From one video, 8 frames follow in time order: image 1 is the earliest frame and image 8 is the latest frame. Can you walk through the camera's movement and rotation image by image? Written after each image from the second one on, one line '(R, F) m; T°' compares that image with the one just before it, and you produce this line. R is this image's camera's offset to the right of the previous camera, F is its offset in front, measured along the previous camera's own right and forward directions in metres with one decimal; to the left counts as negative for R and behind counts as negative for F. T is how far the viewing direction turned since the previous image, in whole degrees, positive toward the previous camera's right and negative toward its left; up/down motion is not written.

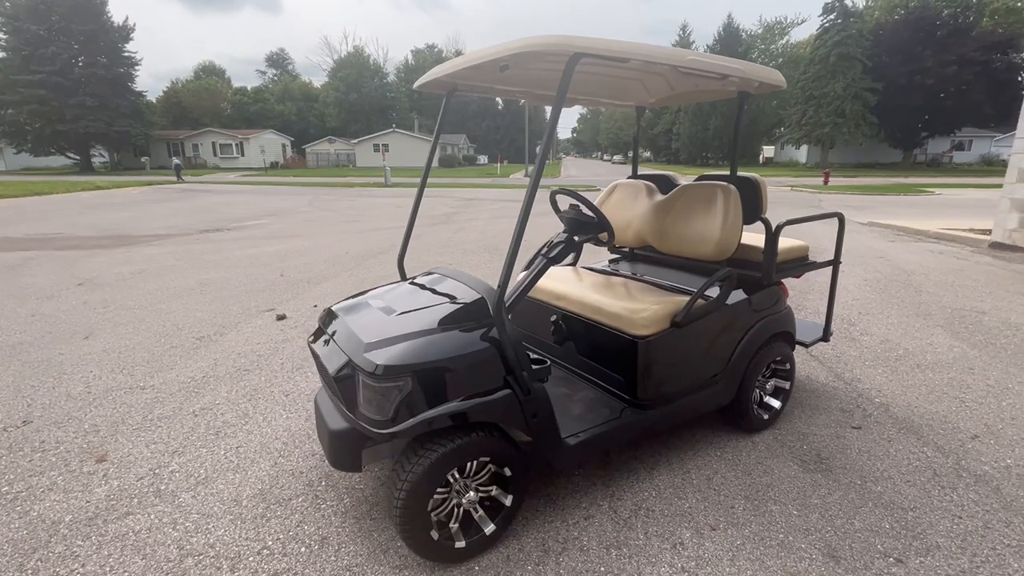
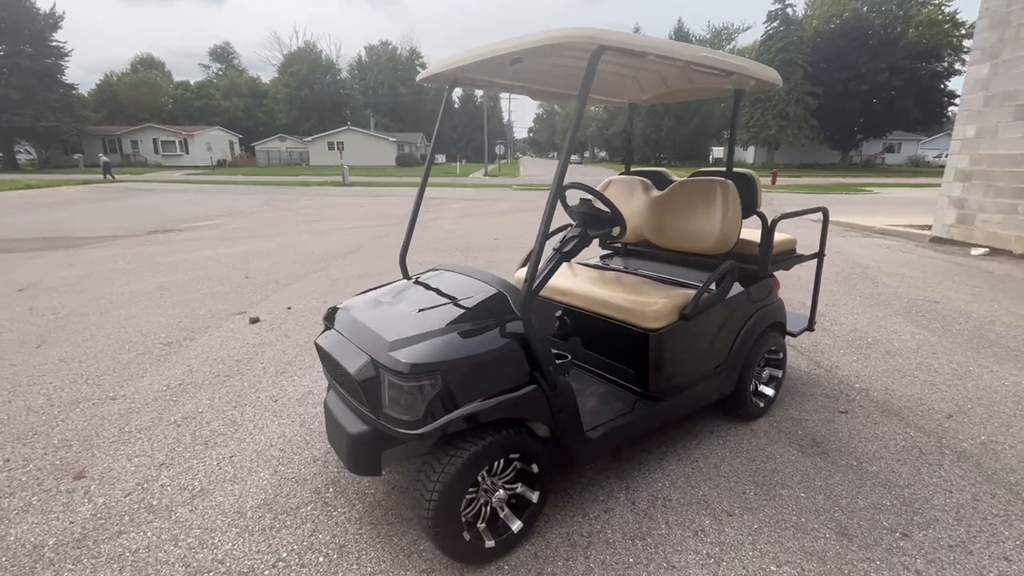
(-0.2, 0.0) m; +5°
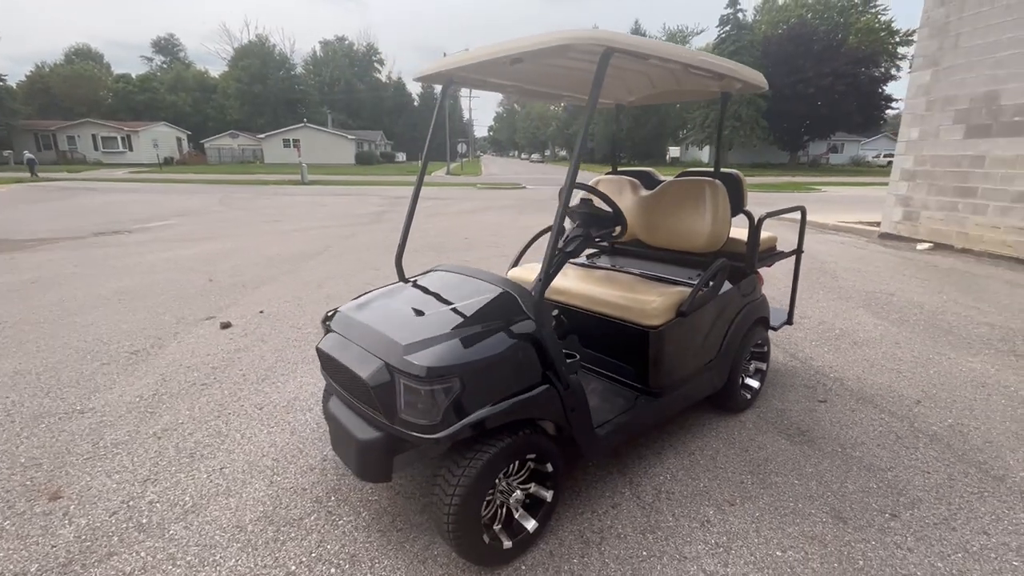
(-0.2, 0.0) m; +4°
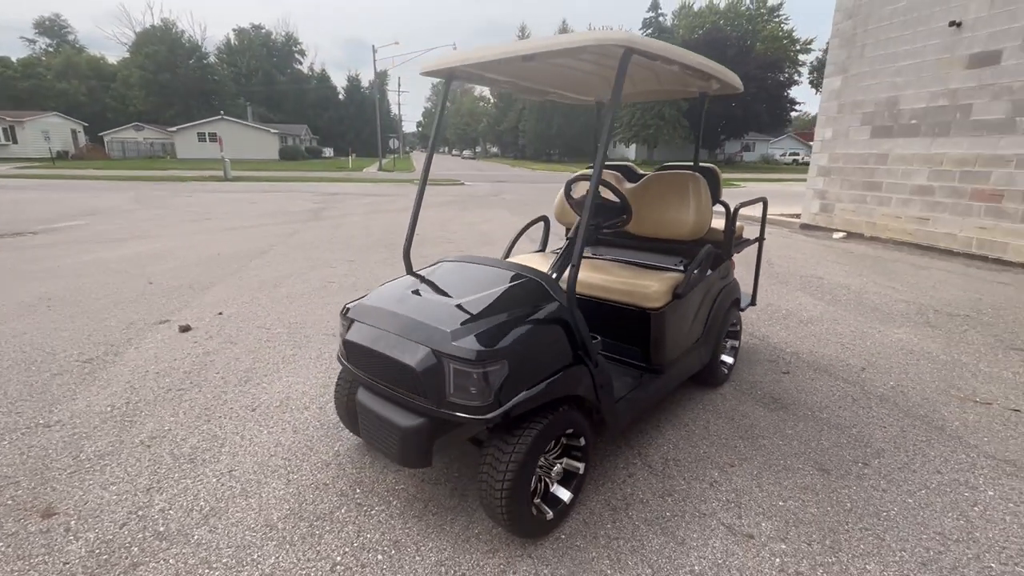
(-0.4, -0.1) m; +8°
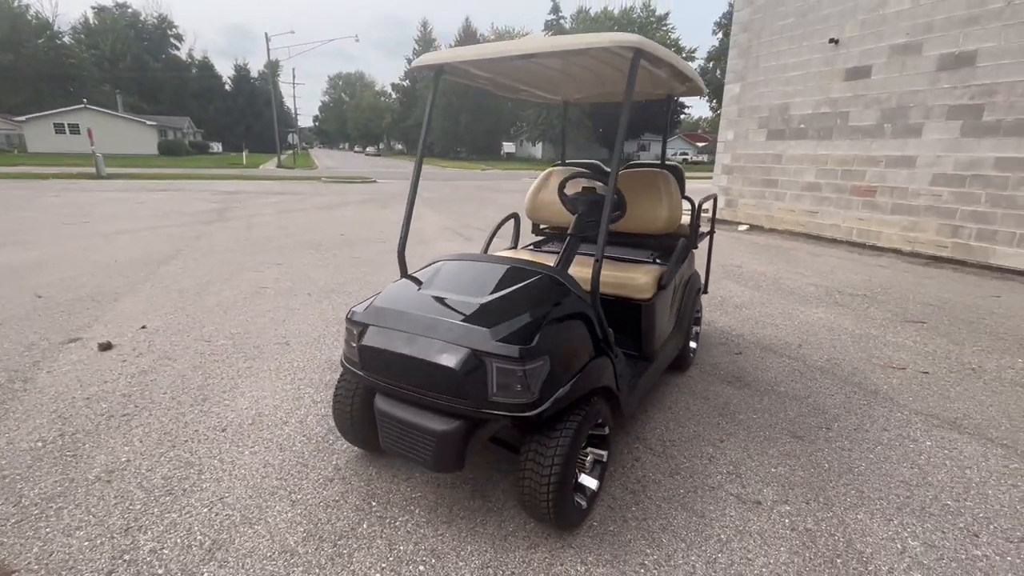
(-0.4, 0.0) m; +10°
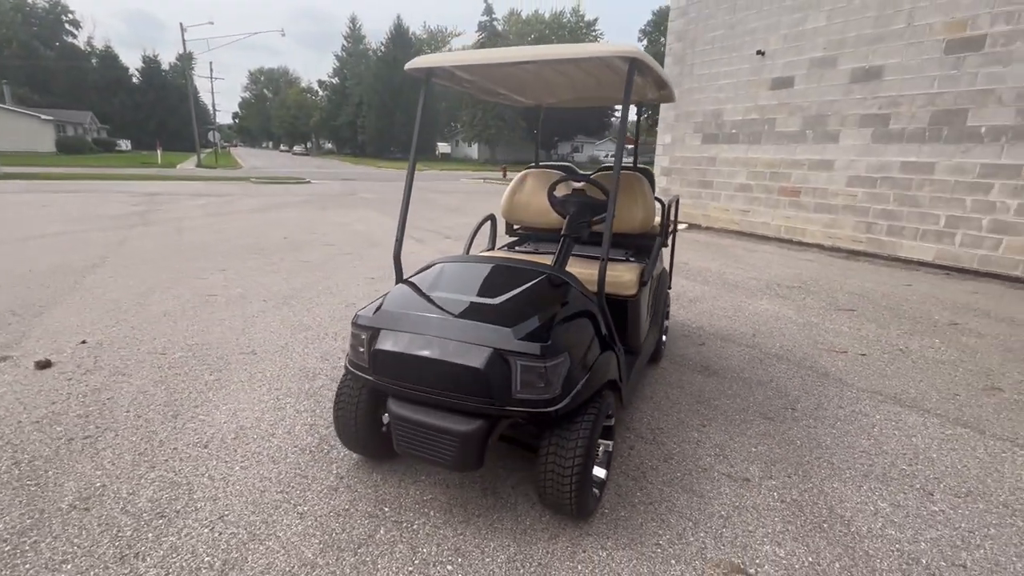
(-0.3, 0.0) m; +7°
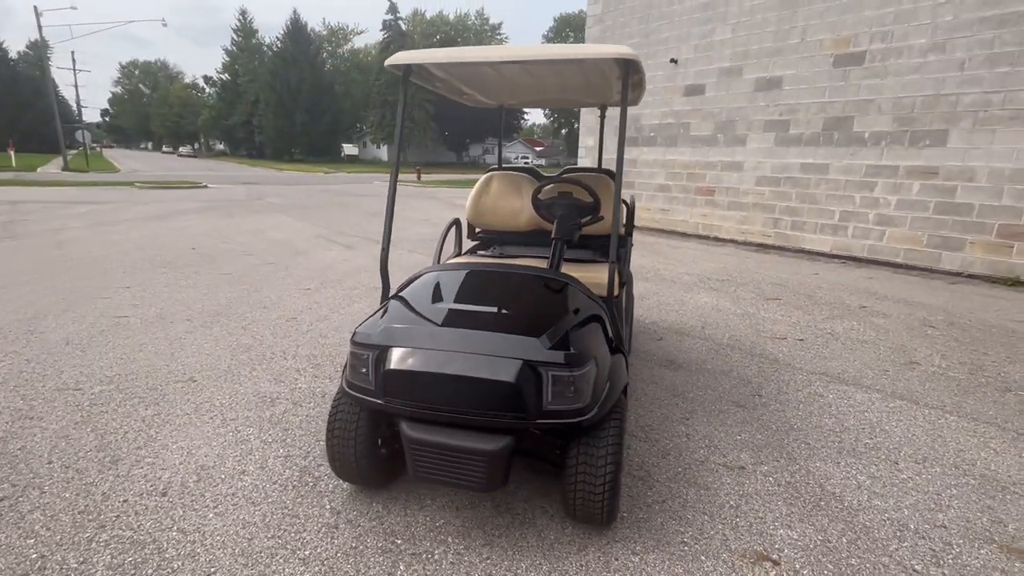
(-0.4, +0.1) m; +10°
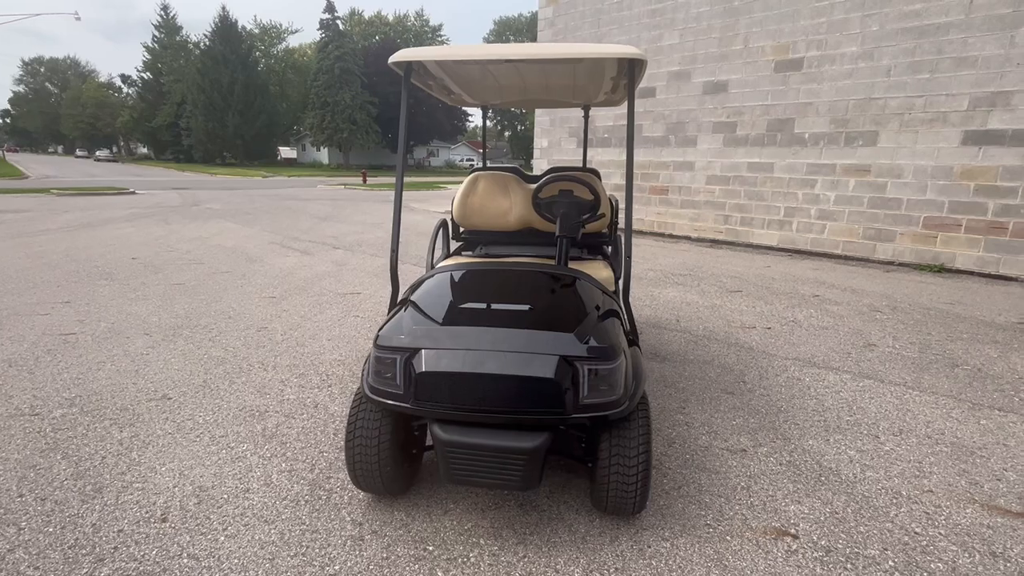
(-0.3, 0.0) m; +6°
